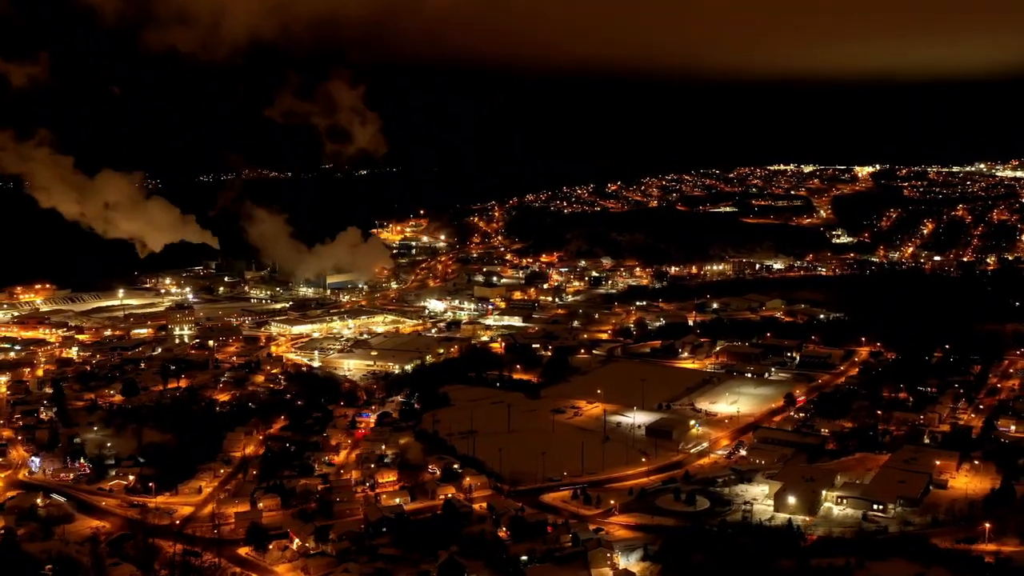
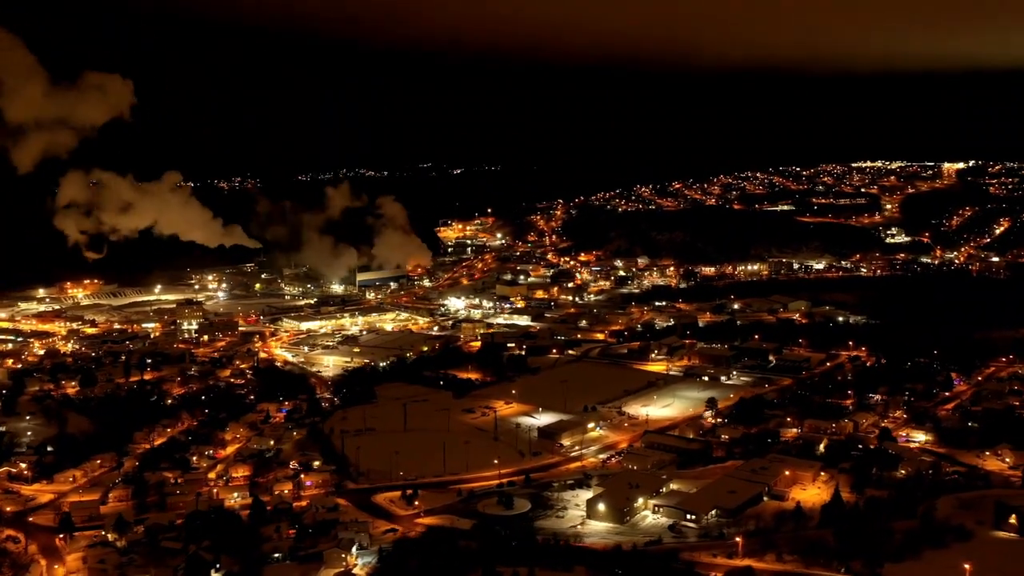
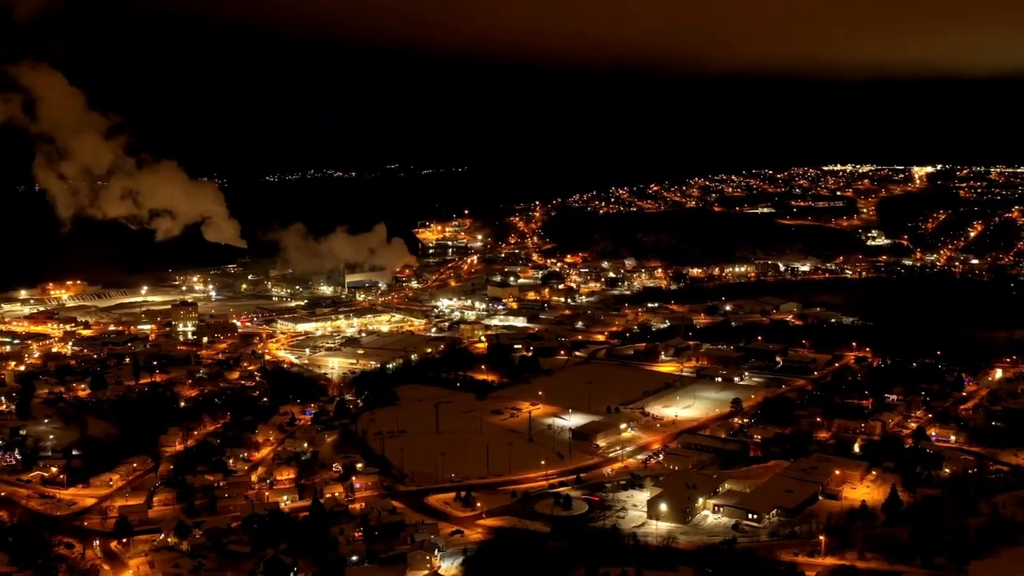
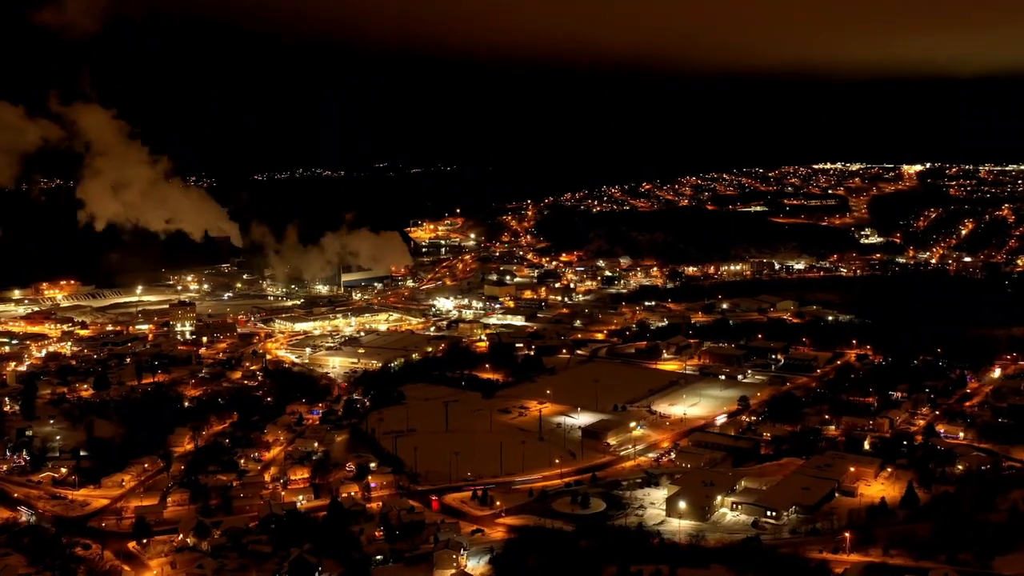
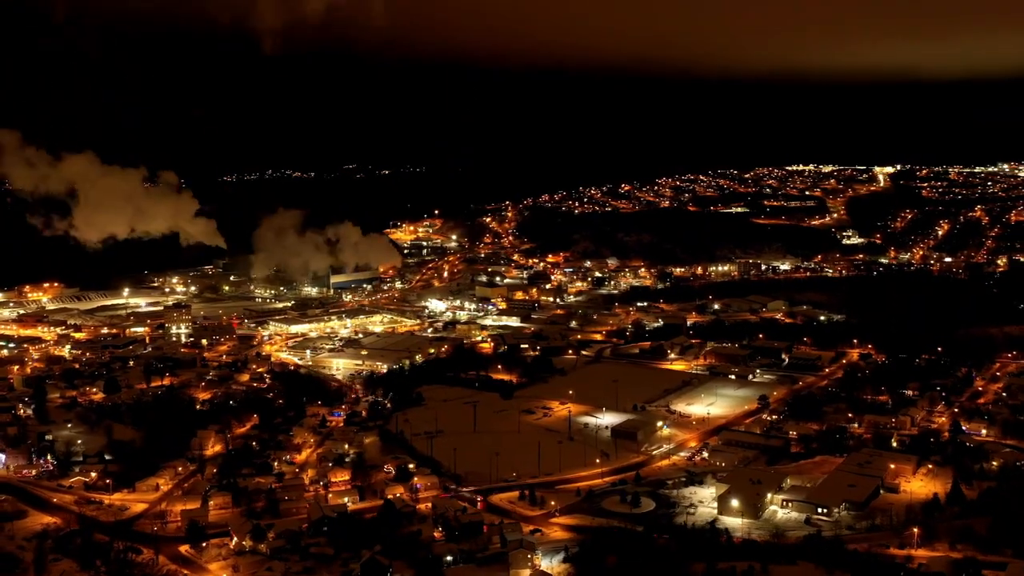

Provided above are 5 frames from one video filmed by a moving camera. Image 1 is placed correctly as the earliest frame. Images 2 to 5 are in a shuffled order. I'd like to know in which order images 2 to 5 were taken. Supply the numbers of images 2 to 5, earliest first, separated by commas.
4, 2, 3, 5
